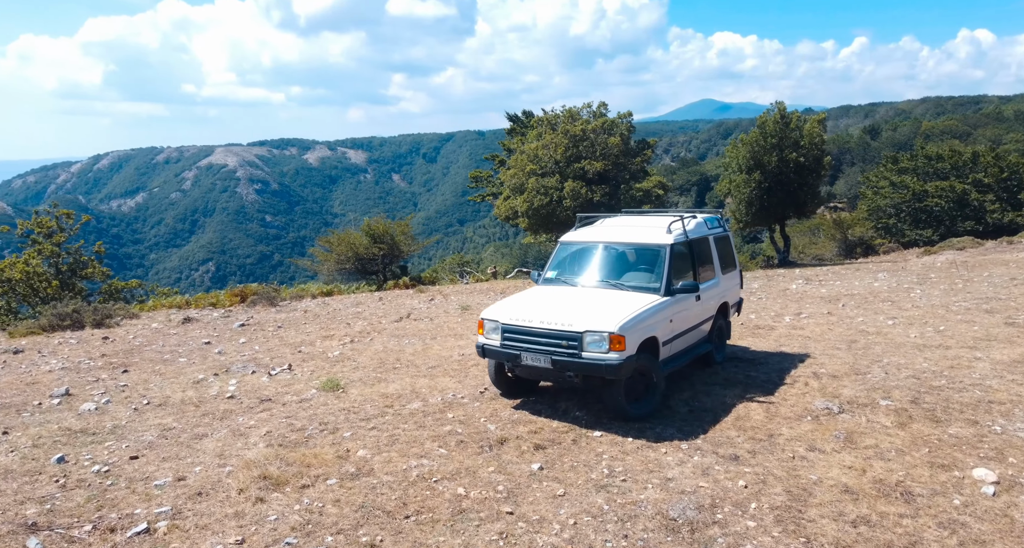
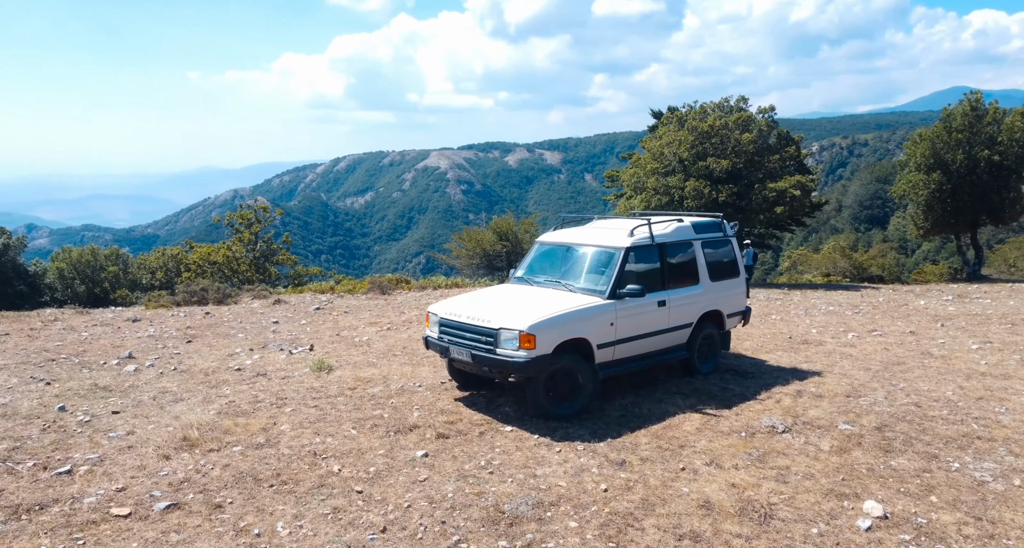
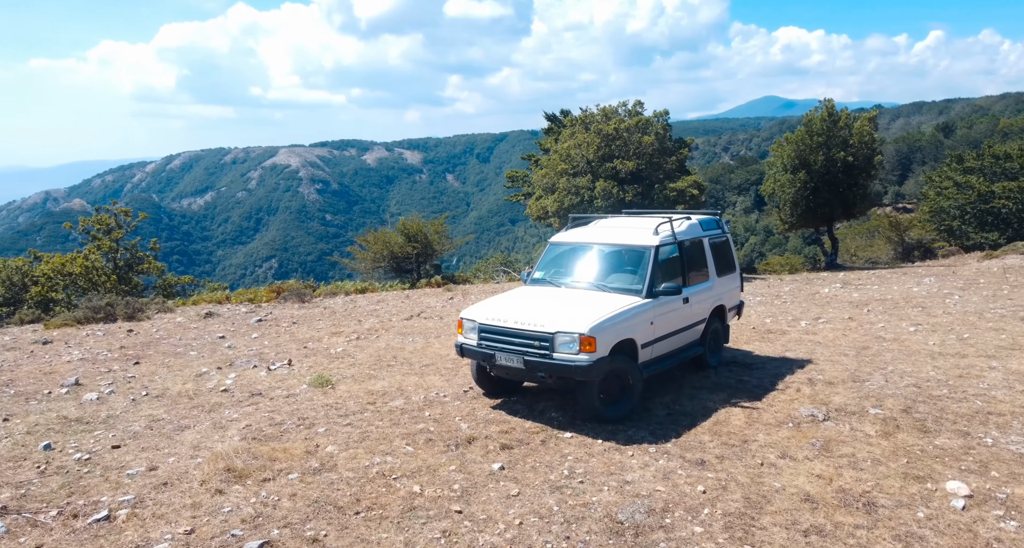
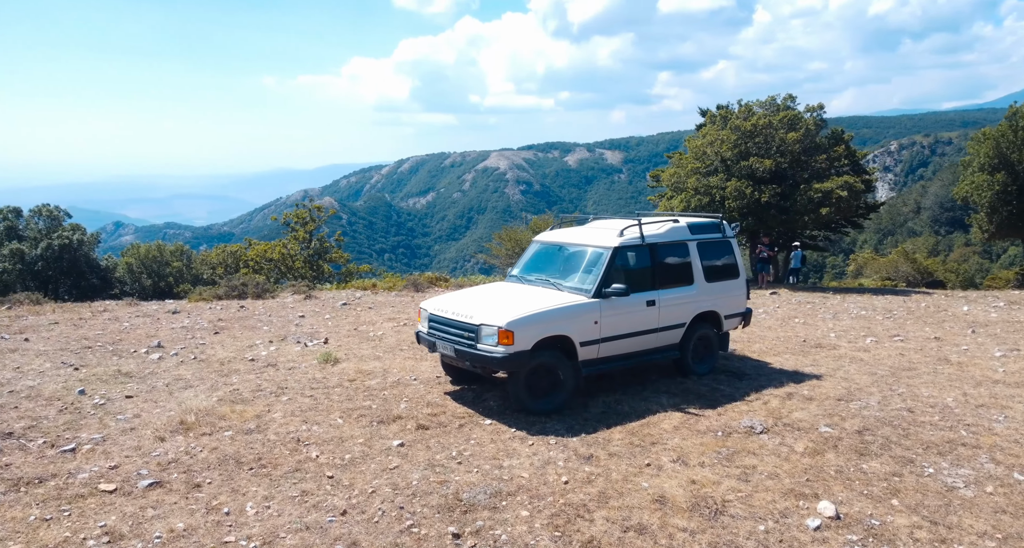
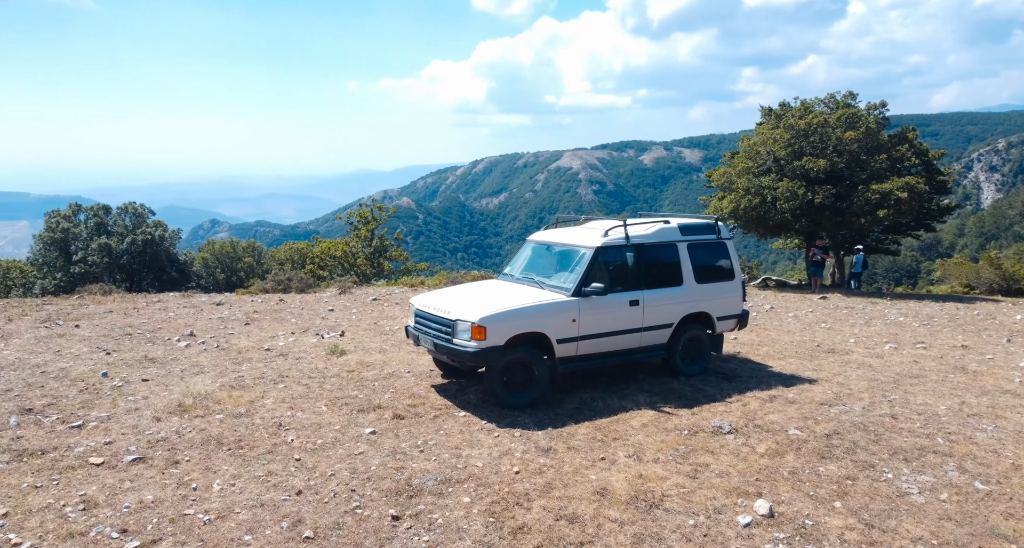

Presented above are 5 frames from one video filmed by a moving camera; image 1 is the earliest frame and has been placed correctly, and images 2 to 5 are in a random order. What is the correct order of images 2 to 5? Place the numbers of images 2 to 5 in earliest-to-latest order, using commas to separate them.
3, 2, 4, 5
